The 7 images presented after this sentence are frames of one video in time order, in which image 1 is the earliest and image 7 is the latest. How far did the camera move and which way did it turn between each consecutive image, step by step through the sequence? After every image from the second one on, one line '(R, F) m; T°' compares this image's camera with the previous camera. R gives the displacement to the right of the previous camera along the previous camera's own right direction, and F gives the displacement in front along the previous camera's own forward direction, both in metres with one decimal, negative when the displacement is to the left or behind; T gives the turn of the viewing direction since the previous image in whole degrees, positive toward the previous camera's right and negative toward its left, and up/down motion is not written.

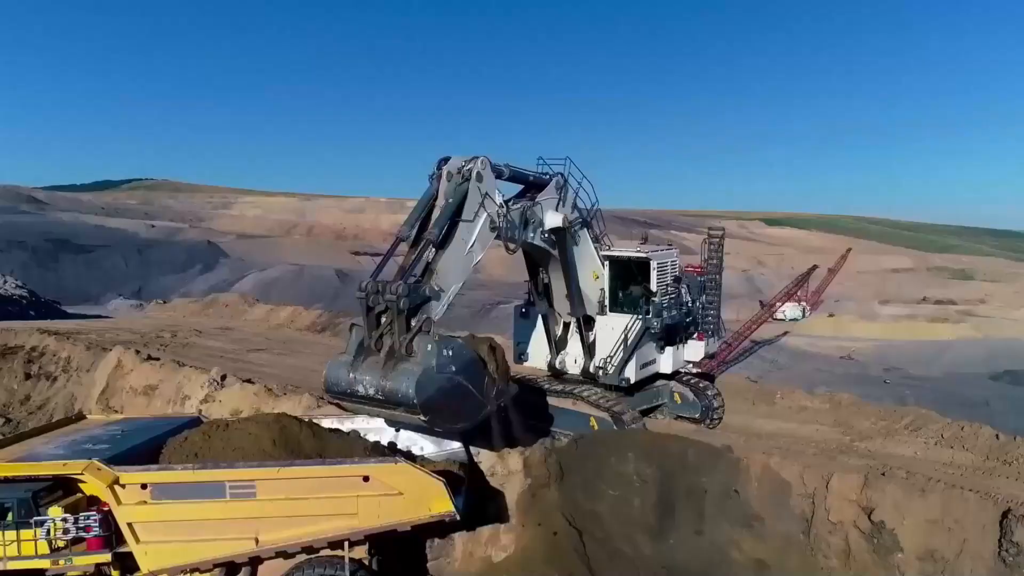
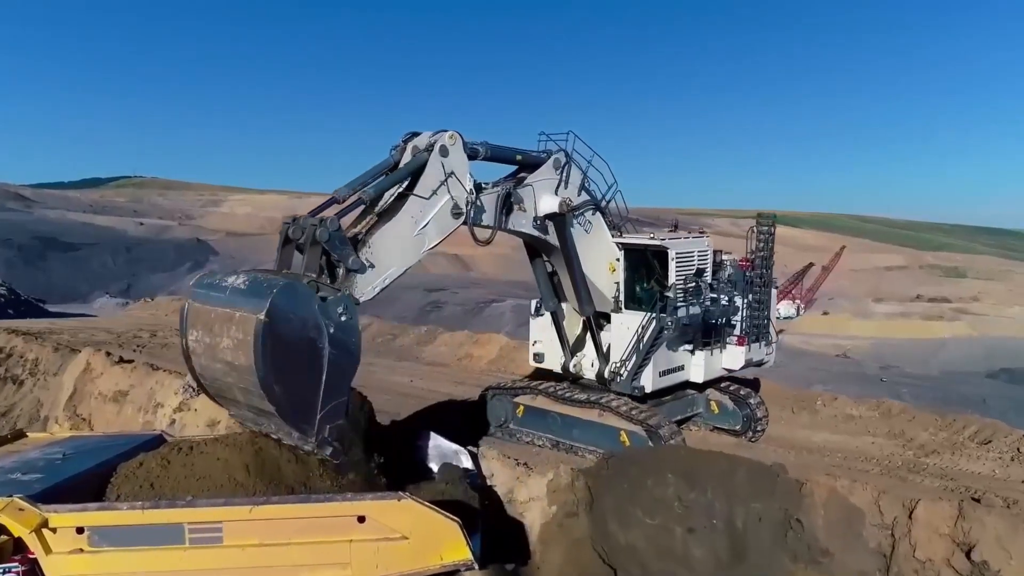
(-0.3, +1.5) m; +1°
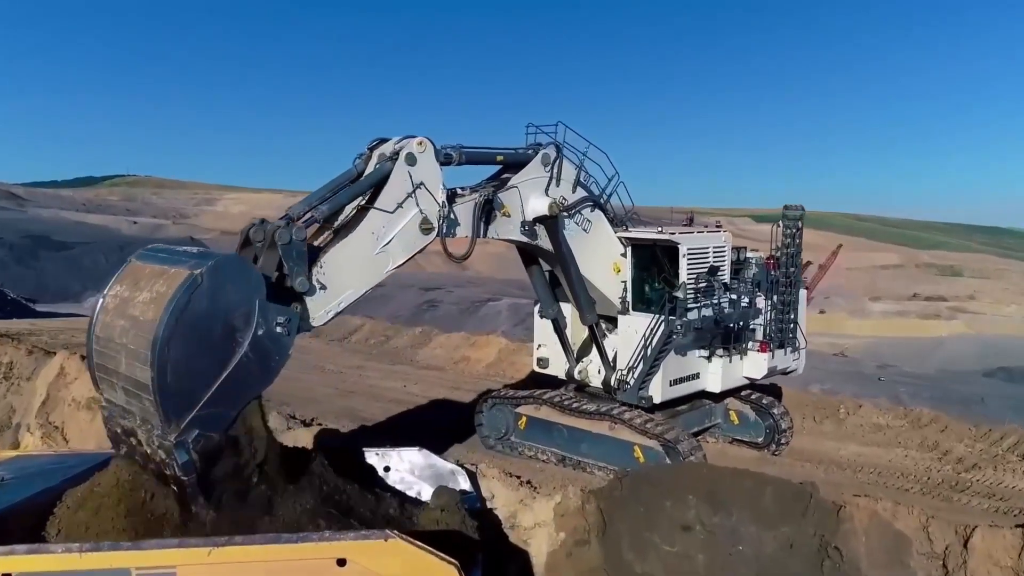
(-0.1, +0.9) m; 0°
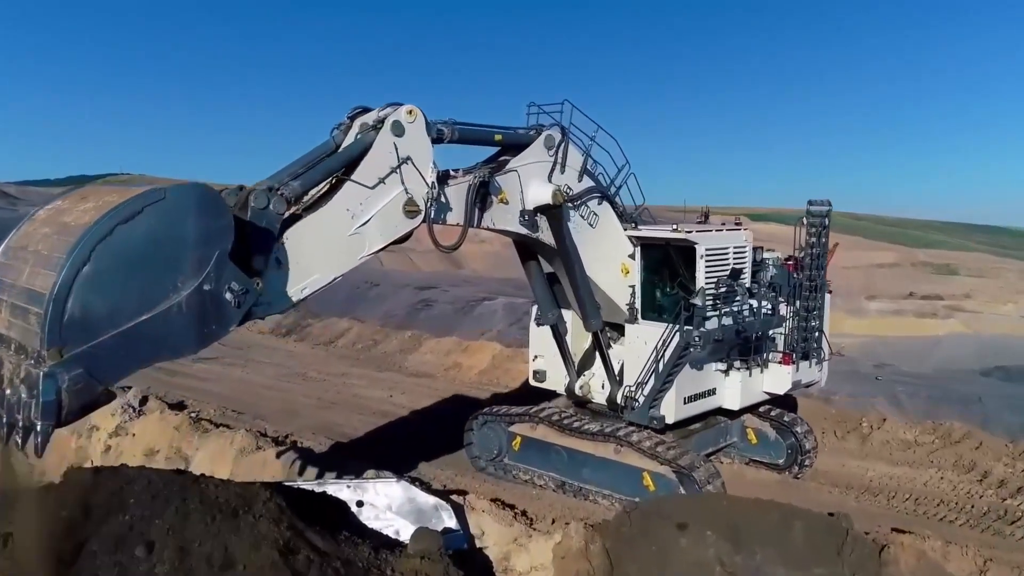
(0.0, +1.0) m; 0°
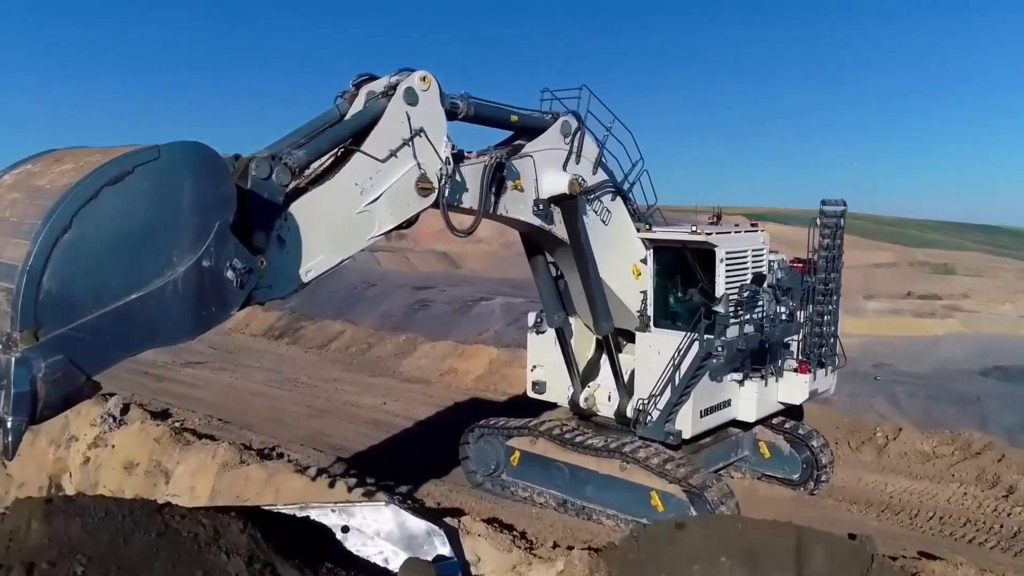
(0.0, +0.5) m; 0°
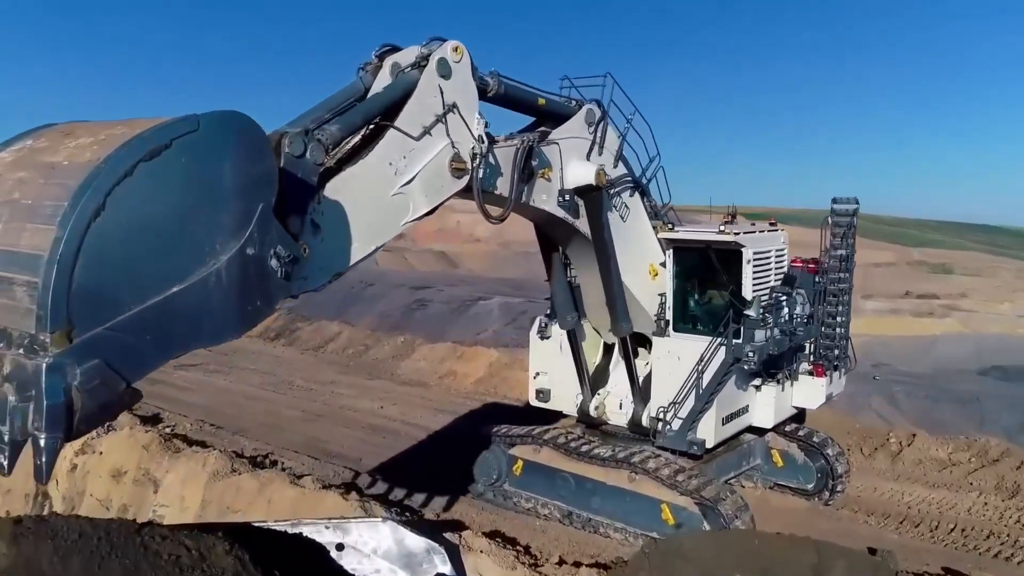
(0.0, +0.3) m; 0°
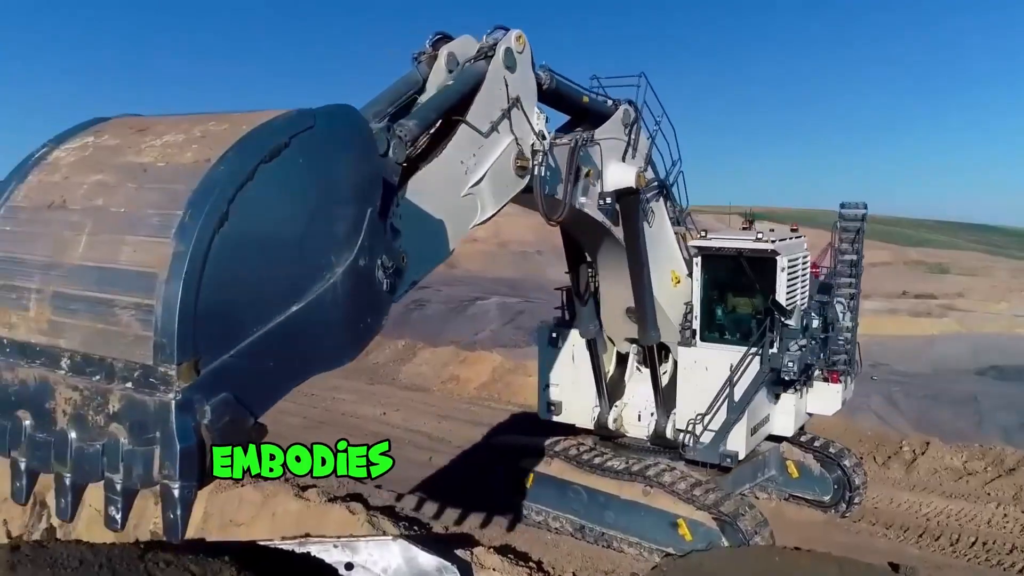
(-0.1, +0.2) m; 0°
